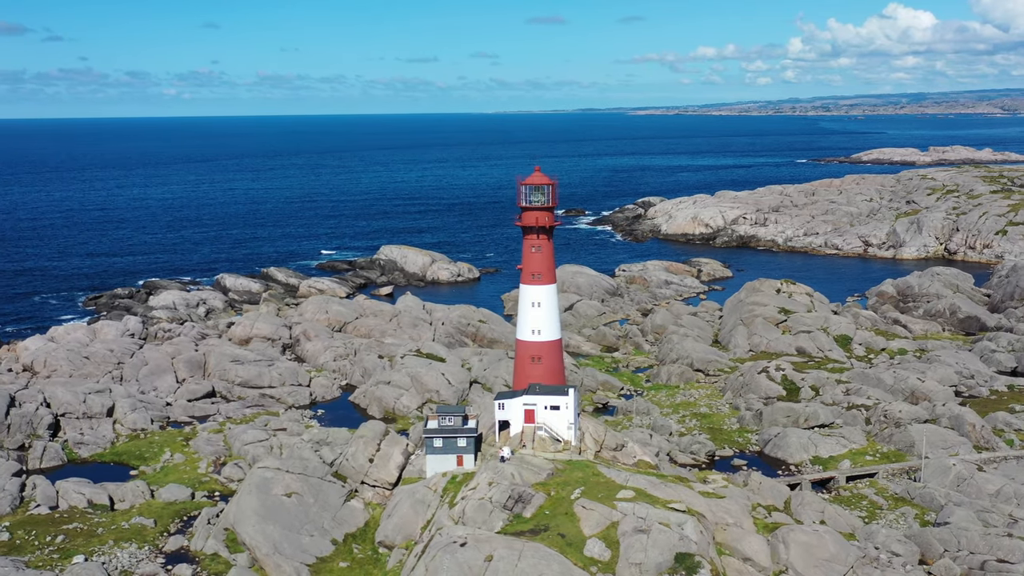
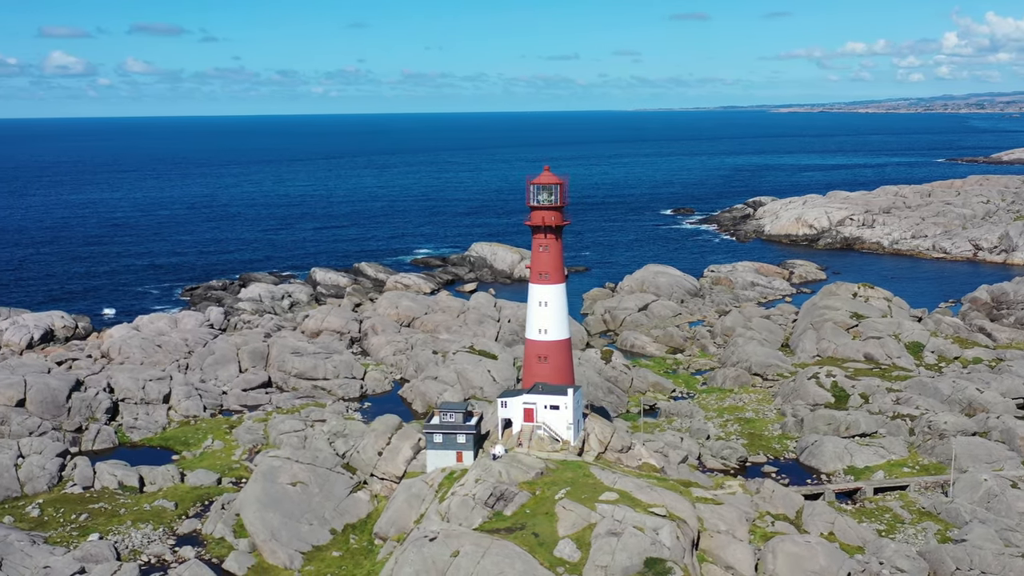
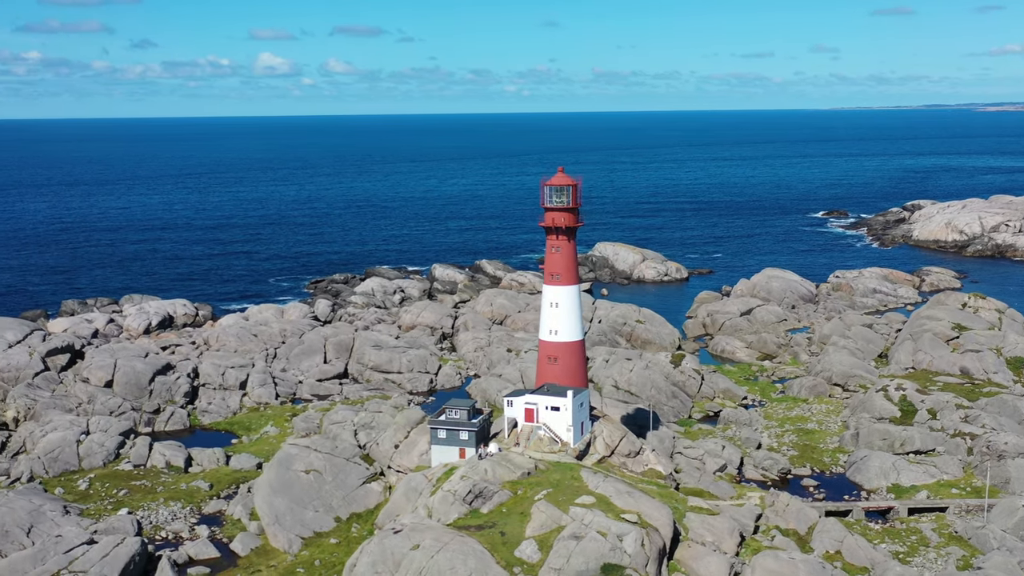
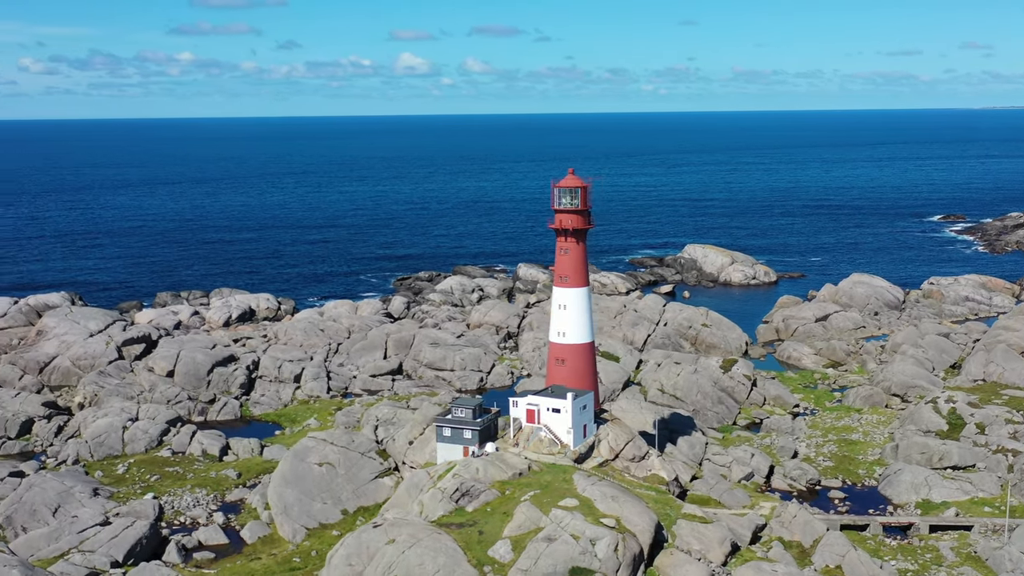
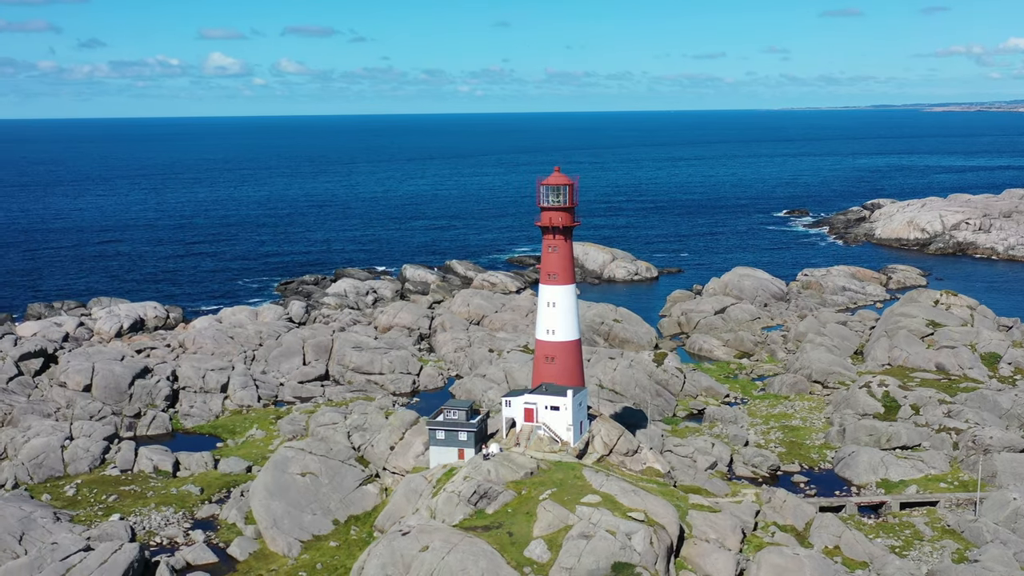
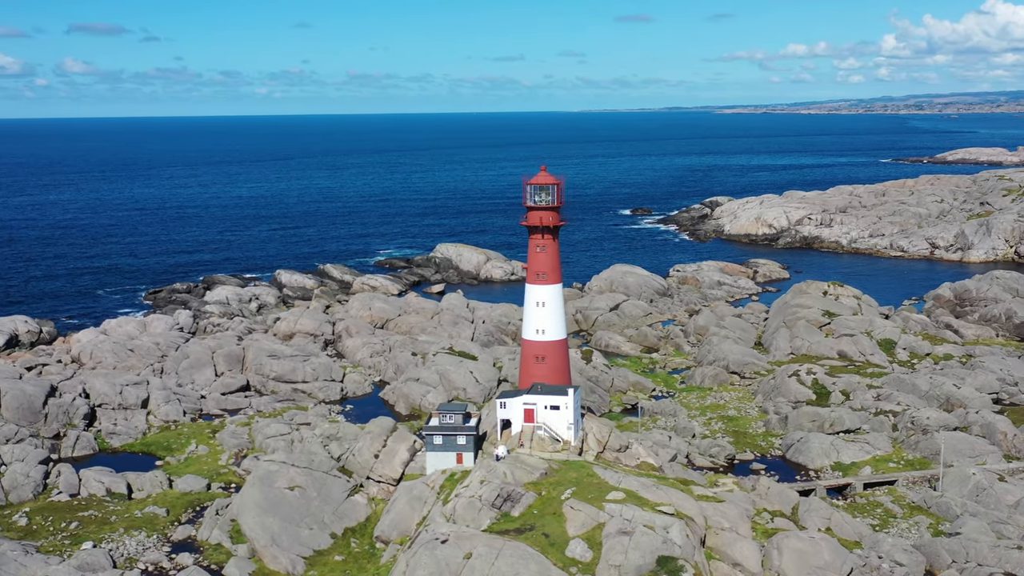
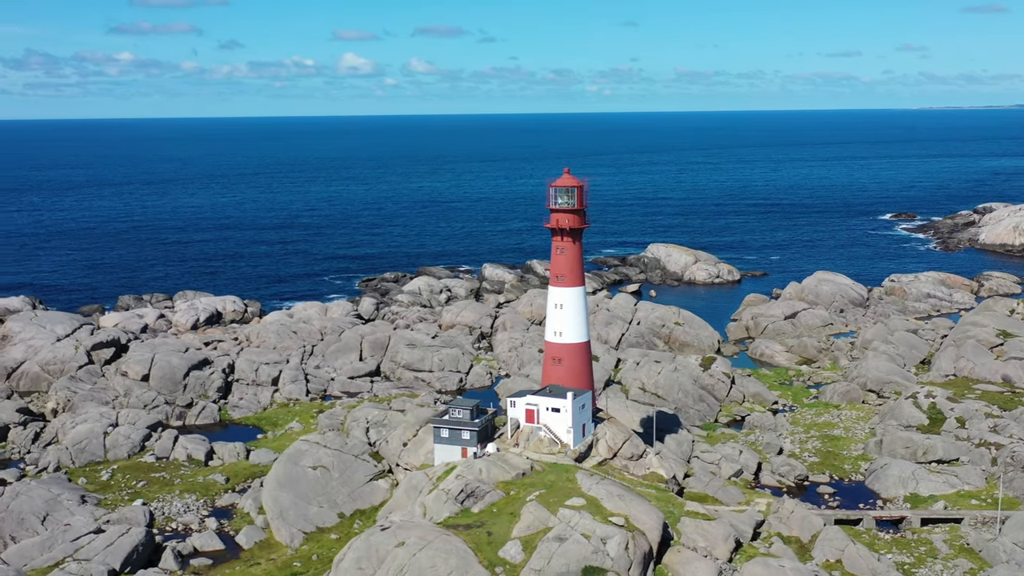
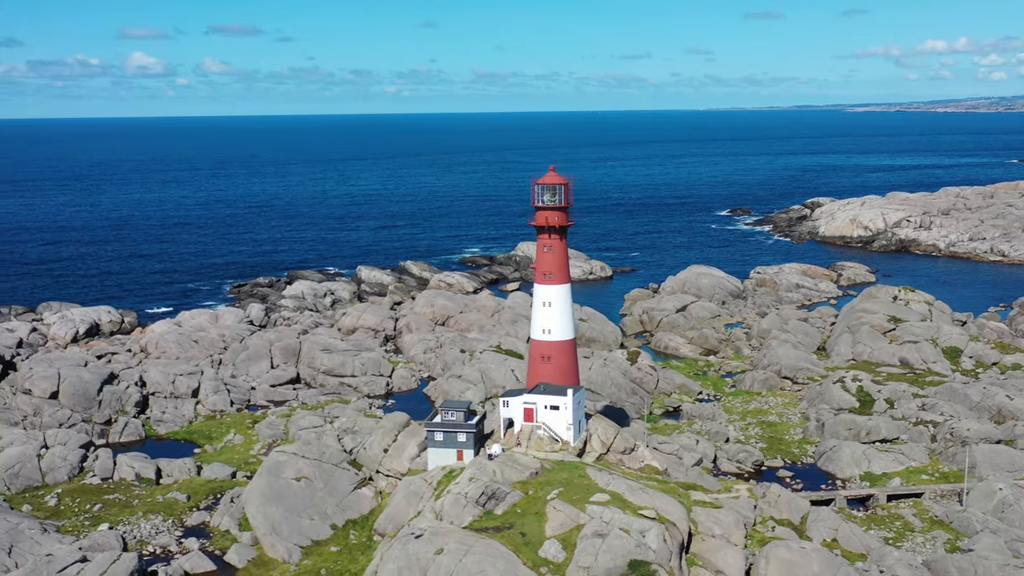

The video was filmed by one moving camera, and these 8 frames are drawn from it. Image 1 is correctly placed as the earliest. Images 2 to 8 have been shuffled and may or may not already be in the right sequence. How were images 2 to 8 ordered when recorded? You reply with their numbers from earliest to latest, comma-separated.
6, 2, 8, 5, 3, 7, 4
